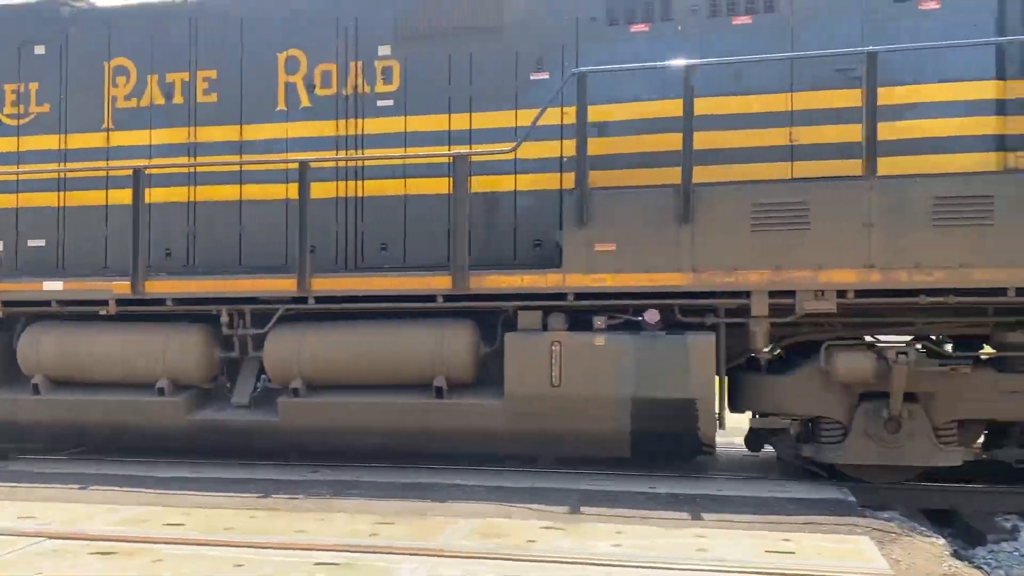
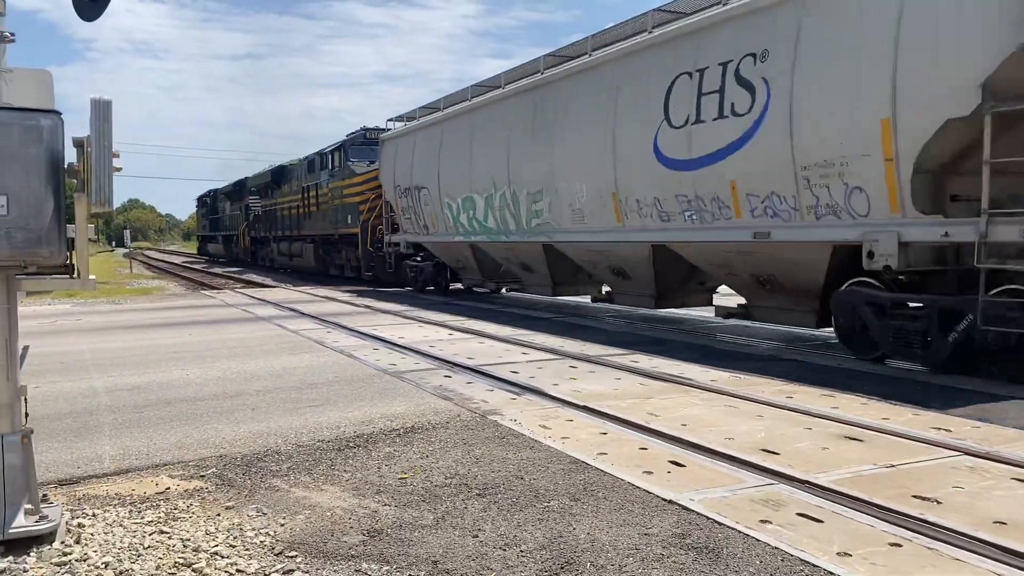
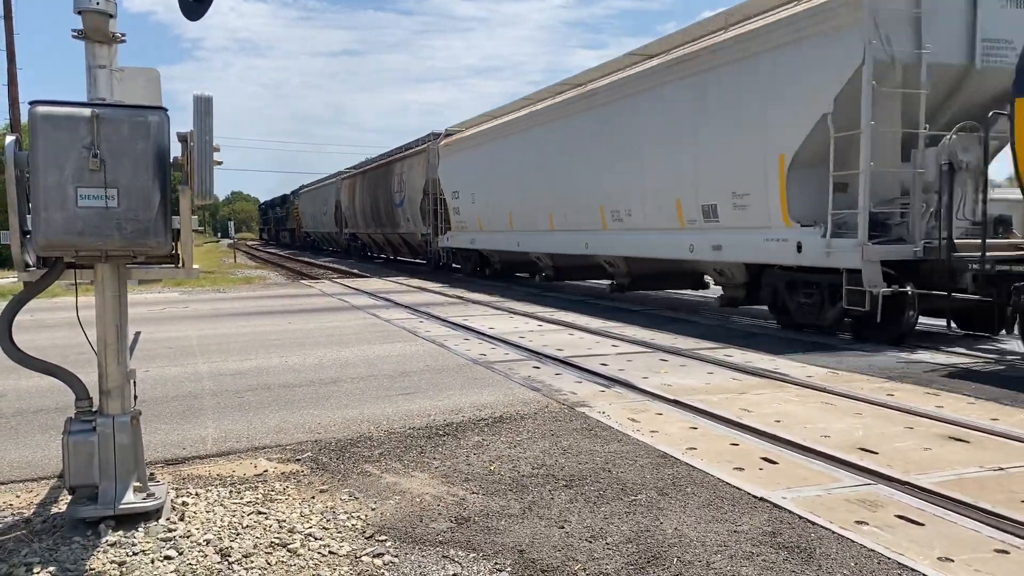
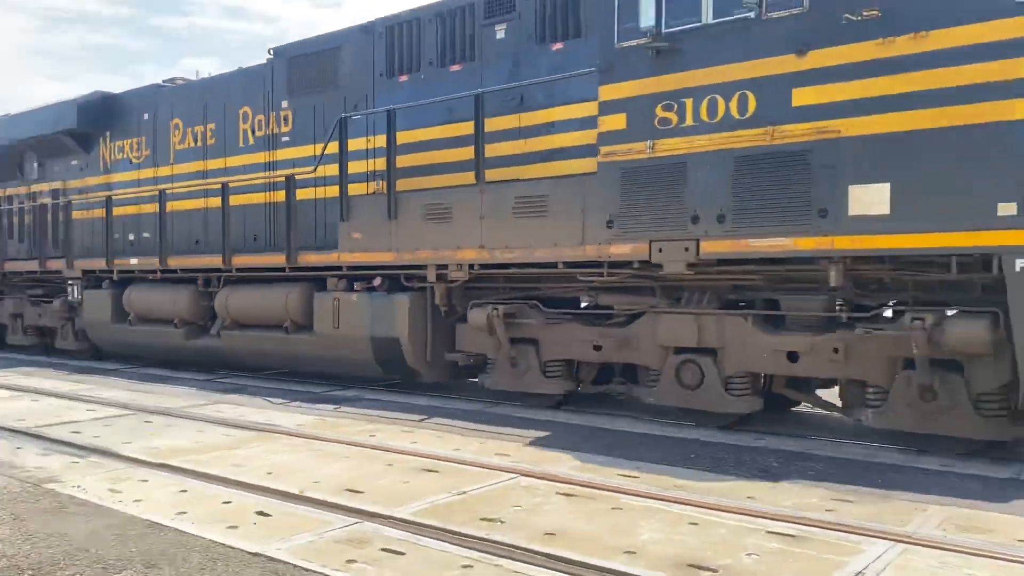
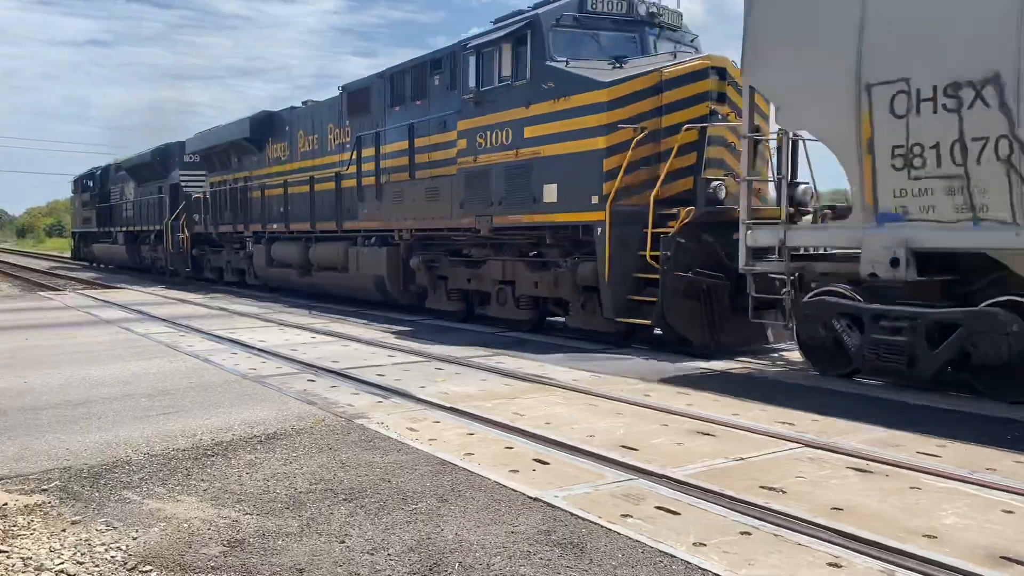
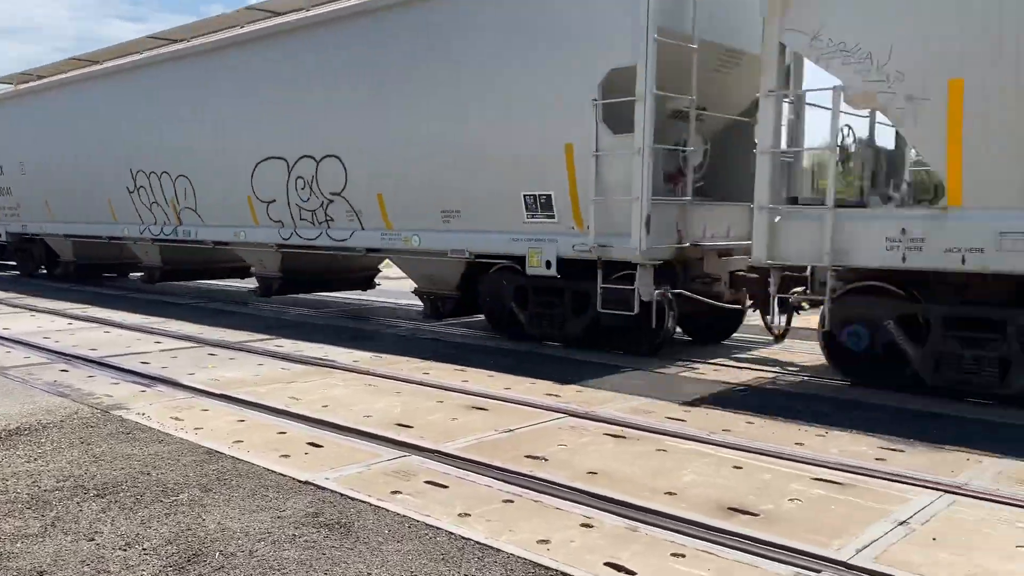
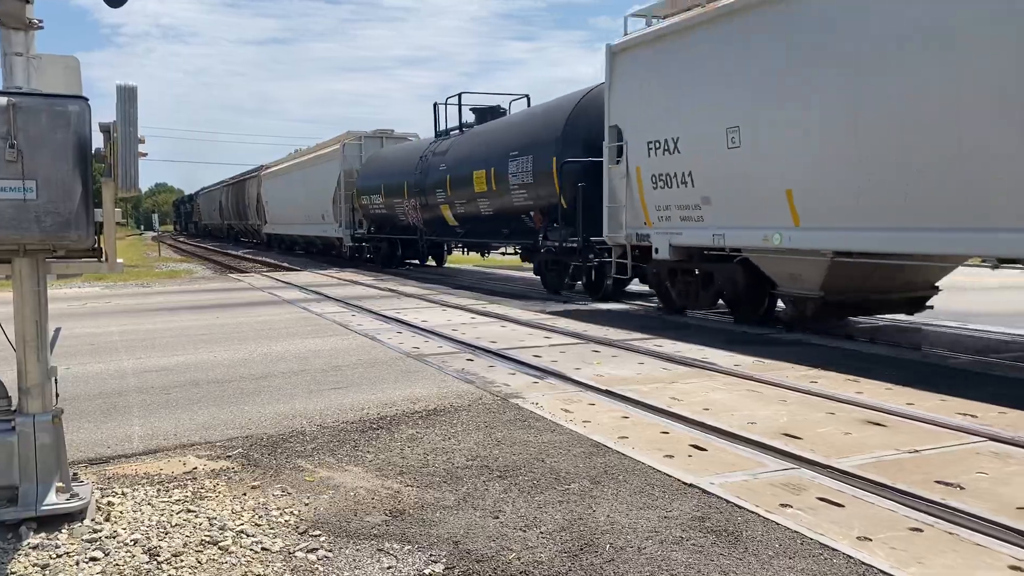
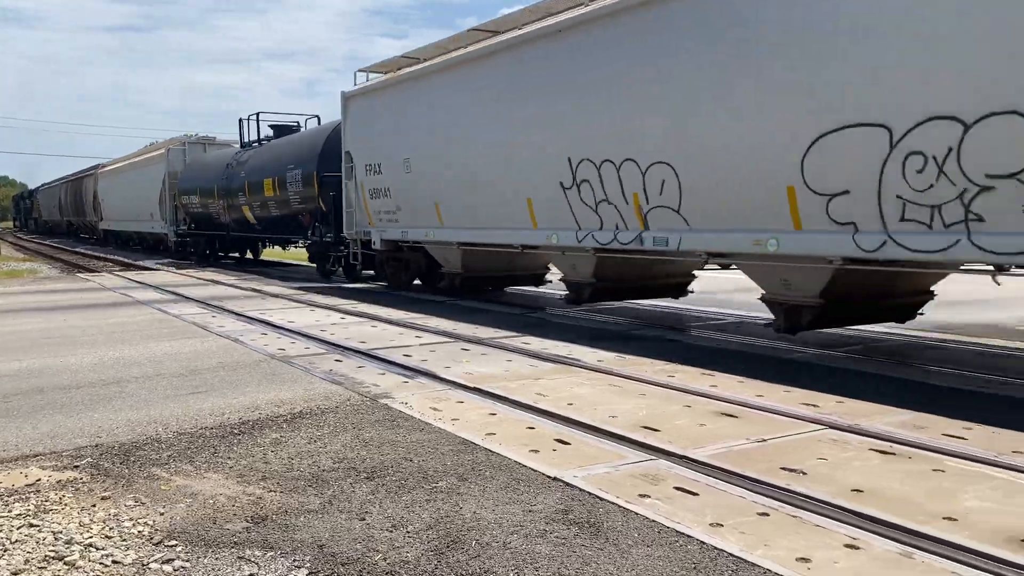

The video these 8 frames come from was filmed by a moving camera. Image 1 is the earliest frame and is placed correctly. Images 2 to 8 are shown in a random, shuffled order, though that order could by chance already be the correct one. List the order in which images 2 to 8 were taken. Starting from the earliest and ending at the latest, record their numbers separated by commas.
4, 5, 2, 3, 7, 8, 6
